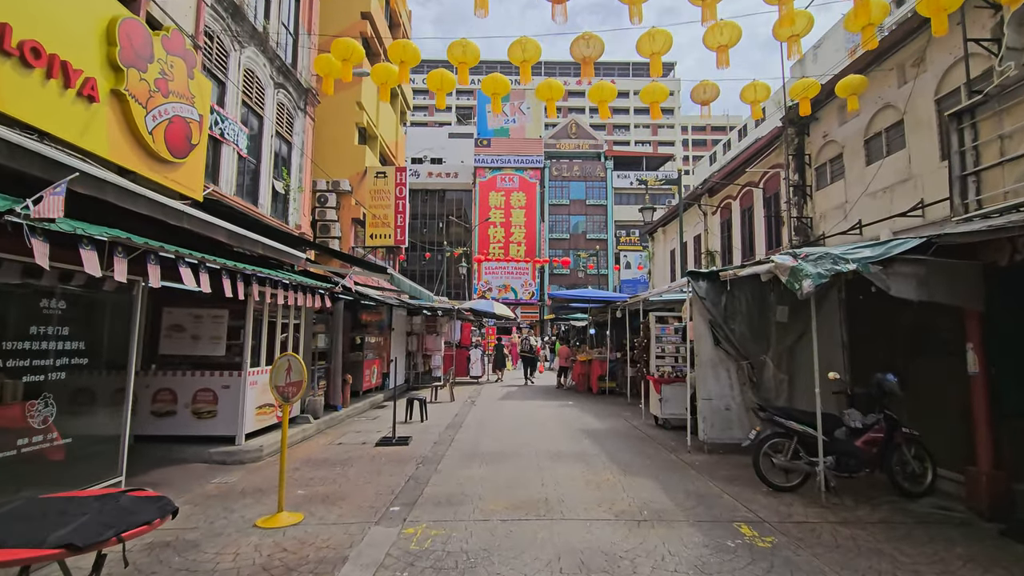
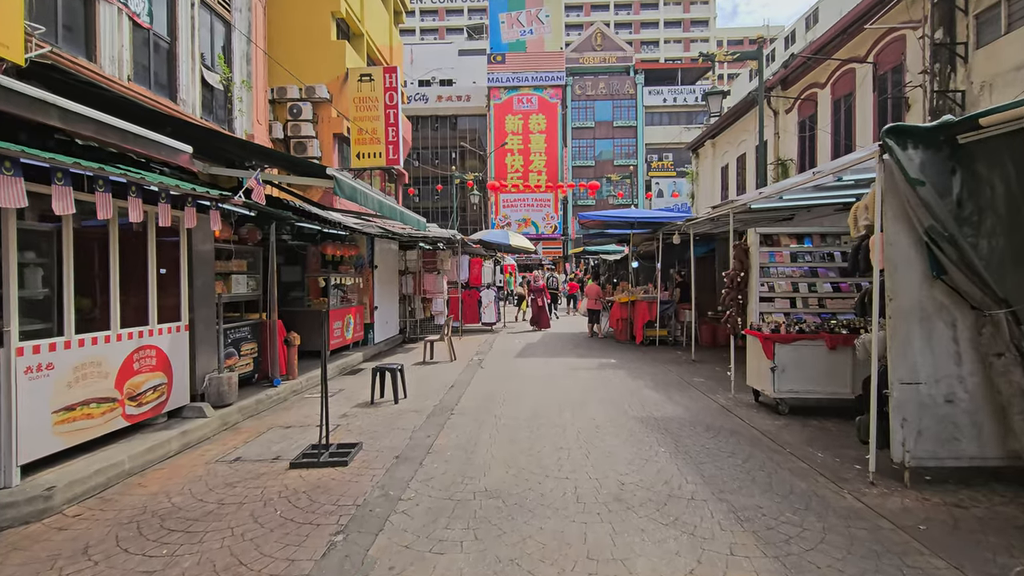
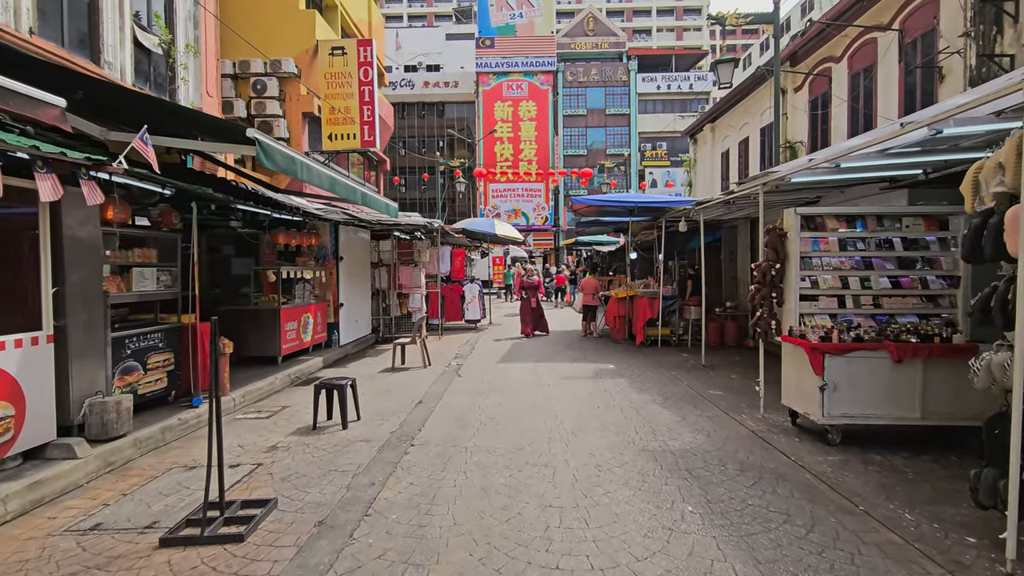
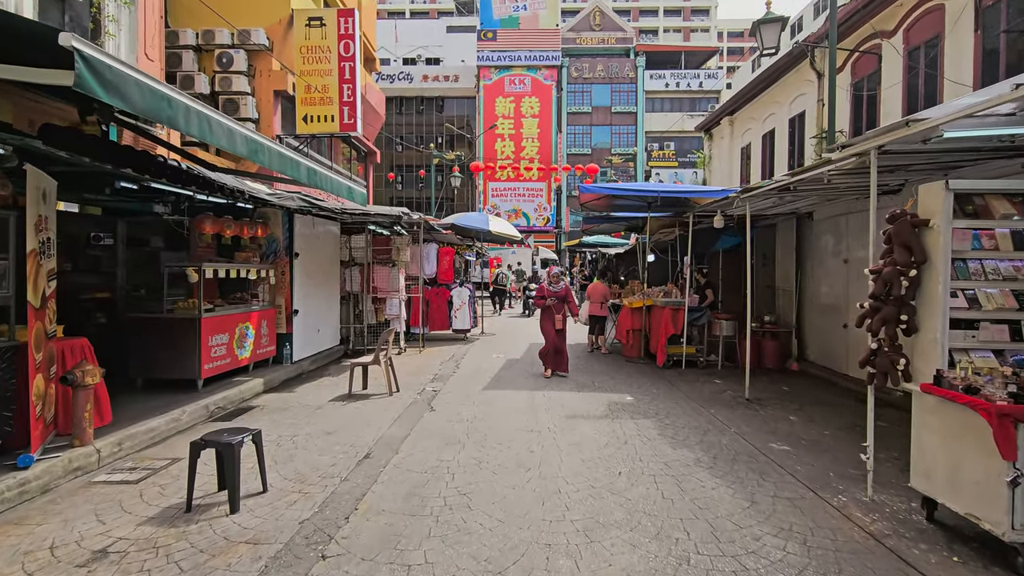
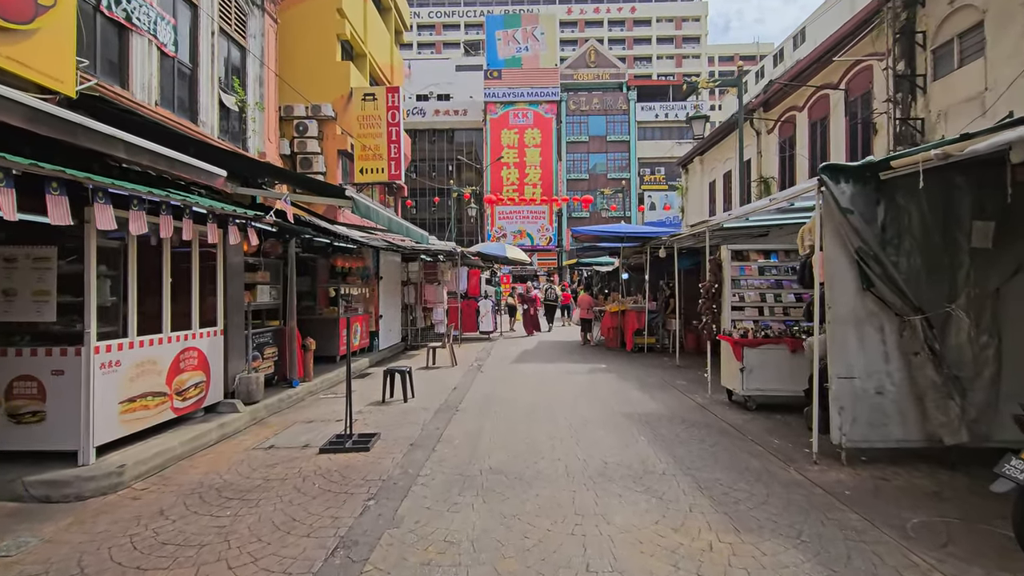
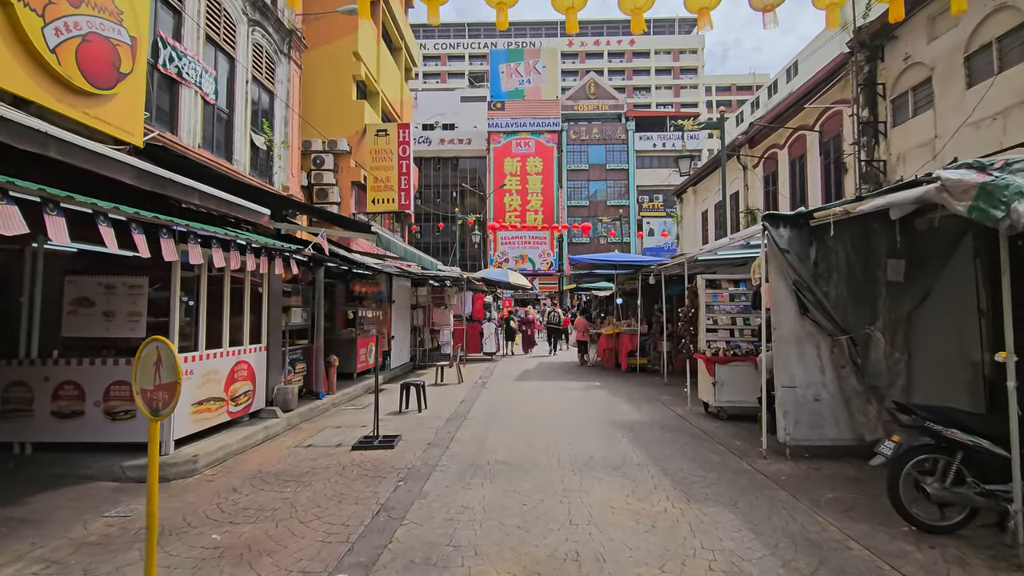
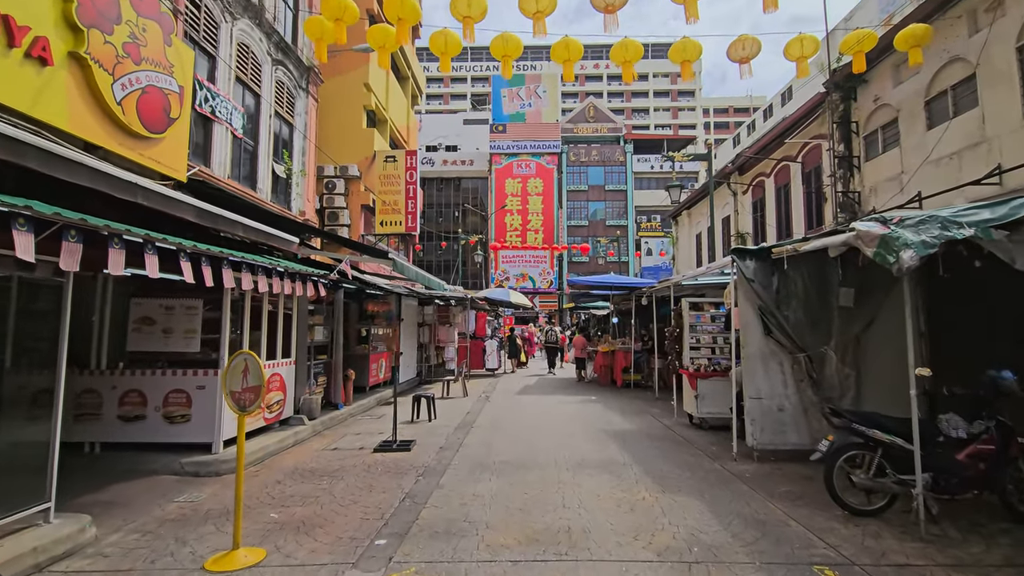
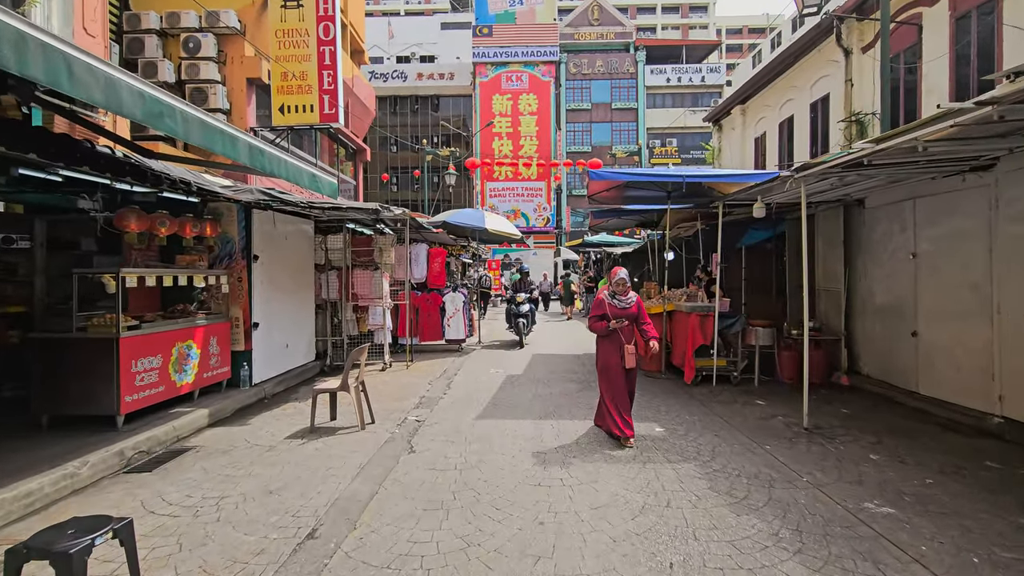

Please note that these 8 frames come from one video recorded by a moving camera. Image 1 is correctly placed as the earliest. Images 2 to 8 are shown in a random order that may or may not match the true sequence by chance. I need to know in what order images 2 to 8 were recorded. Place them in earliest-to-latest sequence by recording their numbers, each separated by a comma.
7, 6, 5, 2, 3, 4, 8
